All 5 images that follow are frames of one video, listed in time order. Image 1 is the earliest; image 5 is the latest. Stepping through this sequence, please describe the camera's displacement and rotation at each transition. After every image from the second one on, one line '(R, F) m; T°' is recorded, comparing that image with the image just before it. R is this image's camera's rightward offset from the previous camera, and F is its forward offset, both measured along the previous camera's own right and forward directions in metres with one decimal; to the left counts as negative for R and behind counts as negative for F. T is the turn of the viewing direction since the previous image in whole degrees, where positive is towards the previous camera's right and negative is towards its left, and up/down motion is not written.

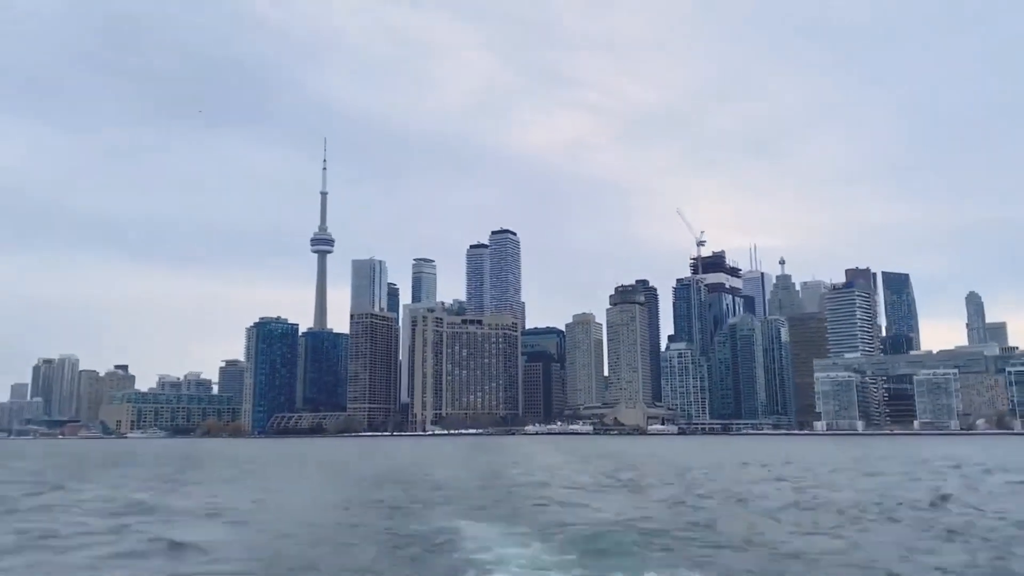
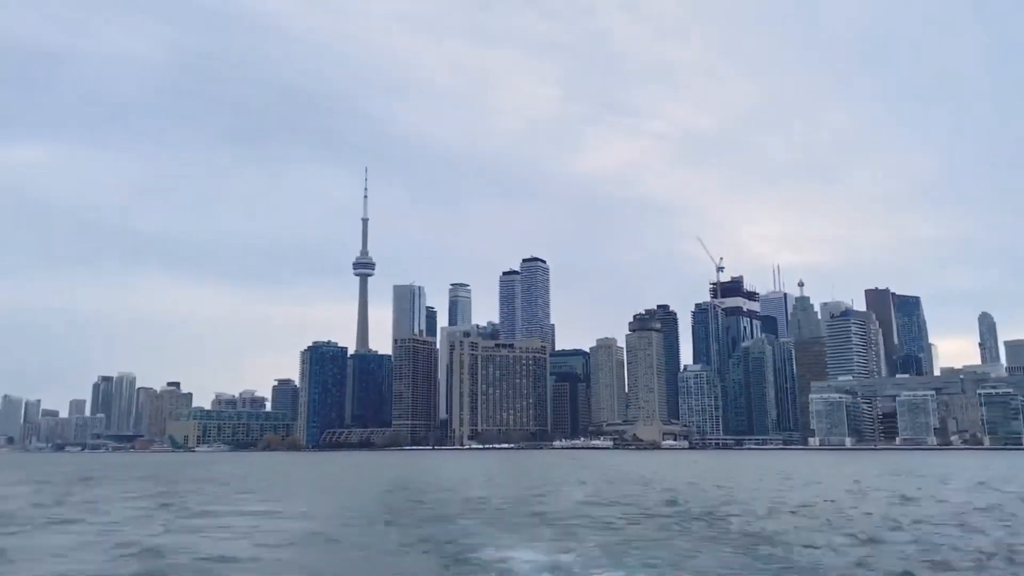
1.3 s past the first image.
(+0.5, -7.9) m; -2°
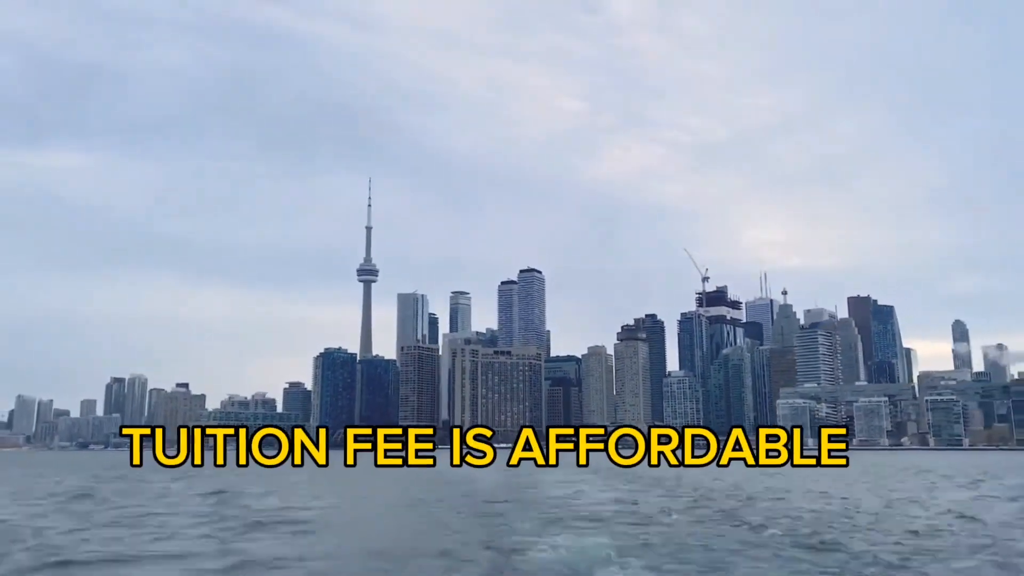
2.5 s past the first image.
(0.0, -7.2) m; 0°
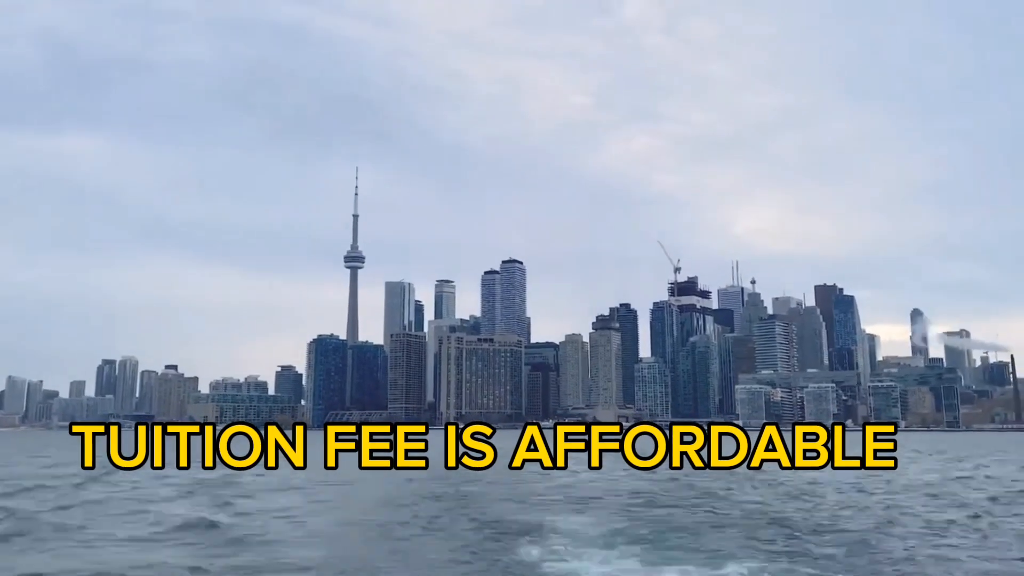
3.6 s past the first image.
(-0.2, -6.5) m; +1°
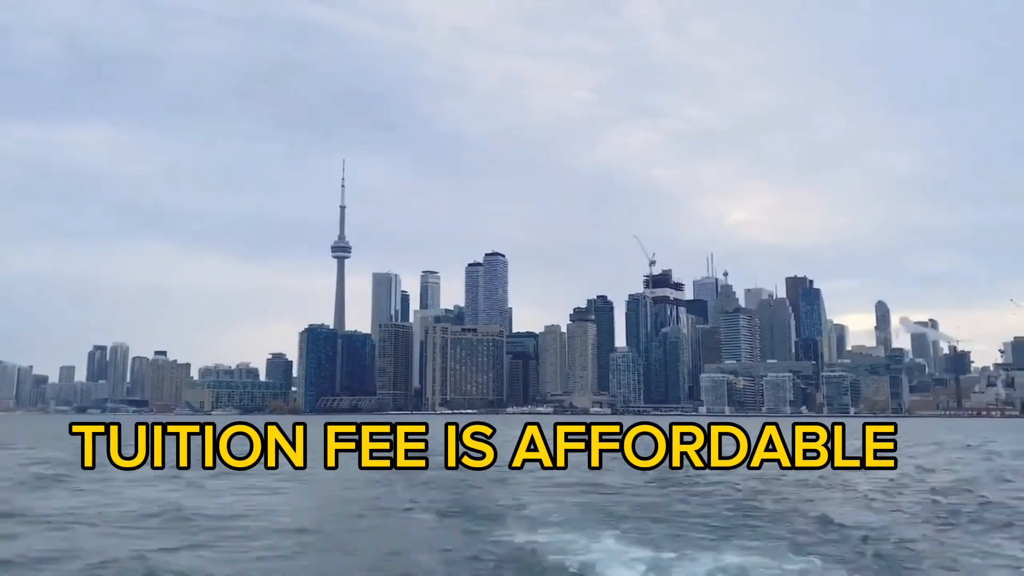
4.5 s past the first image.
(0.0, -5.8) m; +1°
